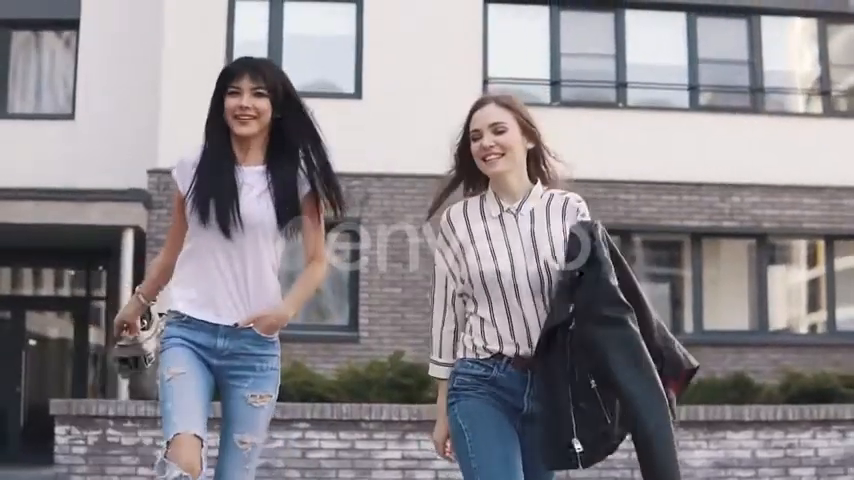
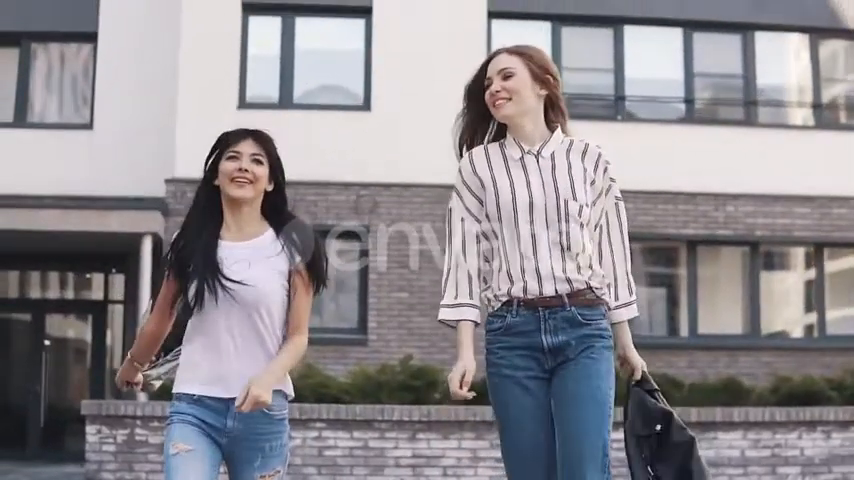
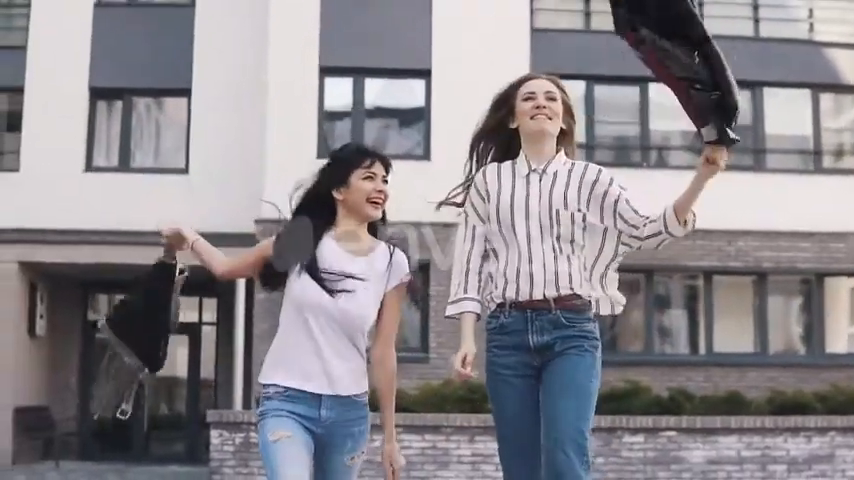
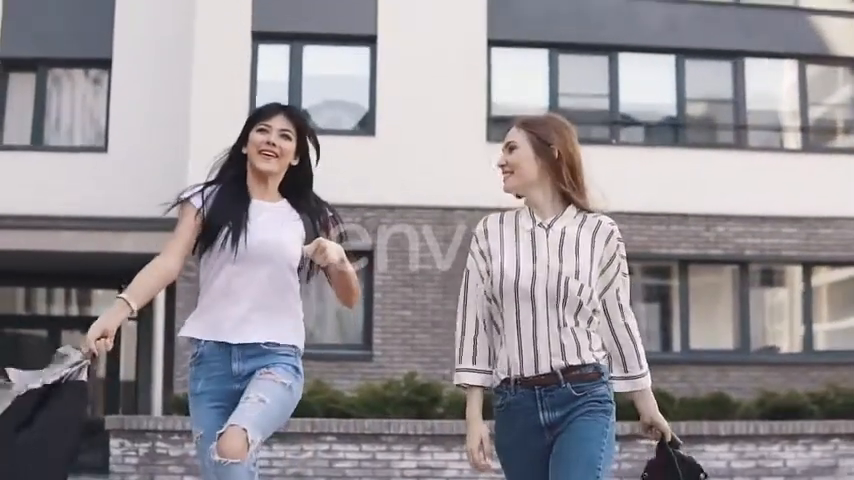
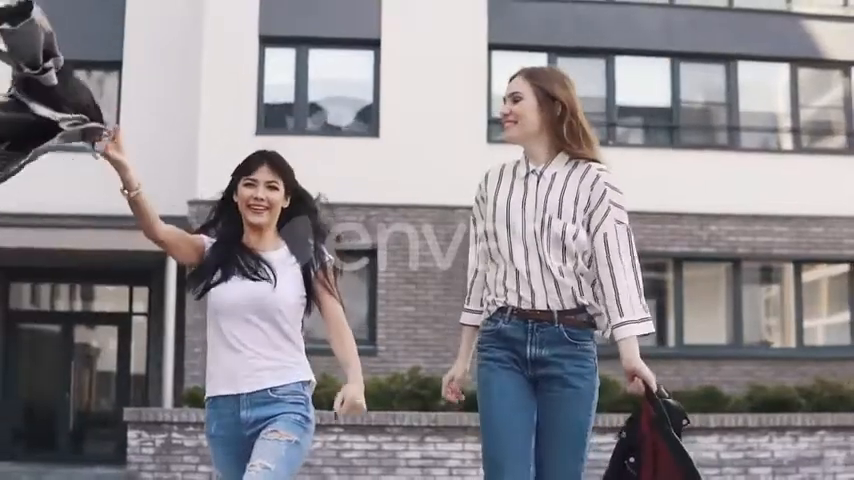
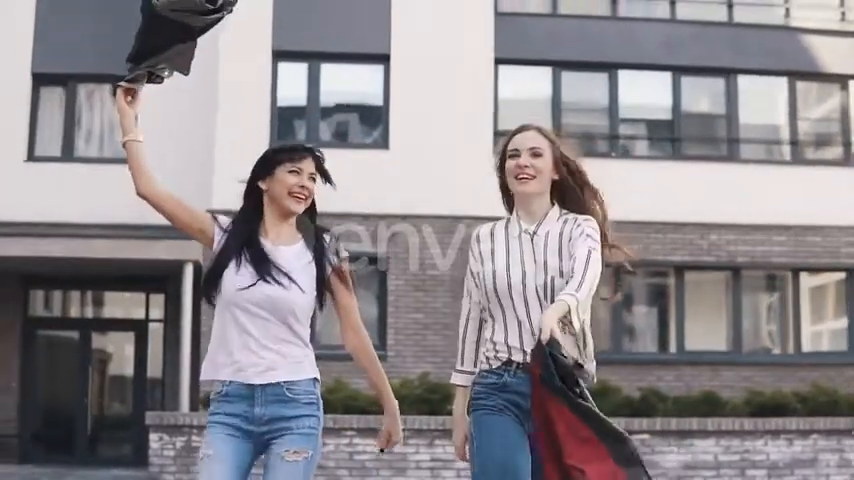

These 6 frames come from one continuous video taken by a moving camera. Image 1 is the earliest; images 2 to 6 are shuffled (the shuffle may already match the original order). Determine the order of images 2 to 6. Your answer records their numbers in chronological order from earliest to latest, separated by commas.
2, 4, 5, 6, 3
